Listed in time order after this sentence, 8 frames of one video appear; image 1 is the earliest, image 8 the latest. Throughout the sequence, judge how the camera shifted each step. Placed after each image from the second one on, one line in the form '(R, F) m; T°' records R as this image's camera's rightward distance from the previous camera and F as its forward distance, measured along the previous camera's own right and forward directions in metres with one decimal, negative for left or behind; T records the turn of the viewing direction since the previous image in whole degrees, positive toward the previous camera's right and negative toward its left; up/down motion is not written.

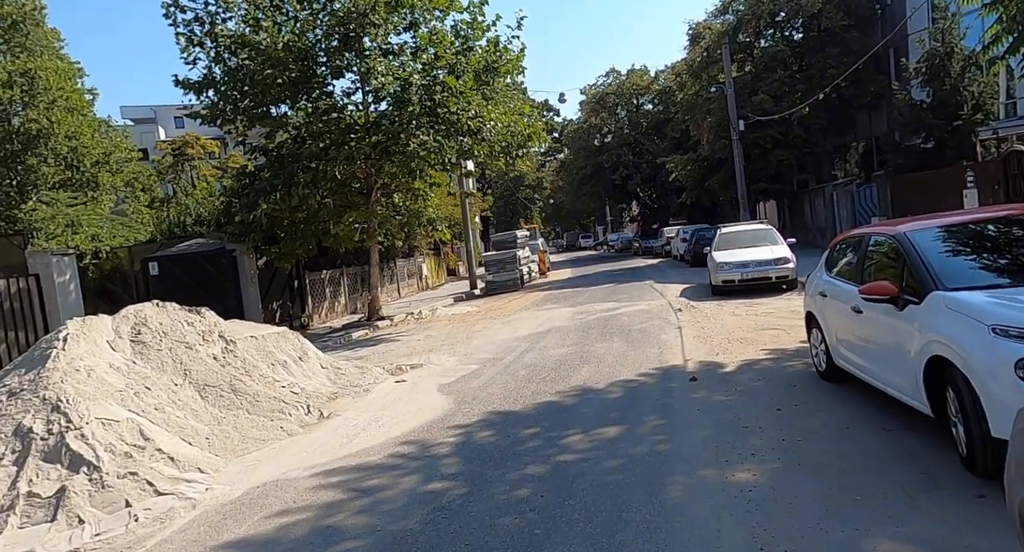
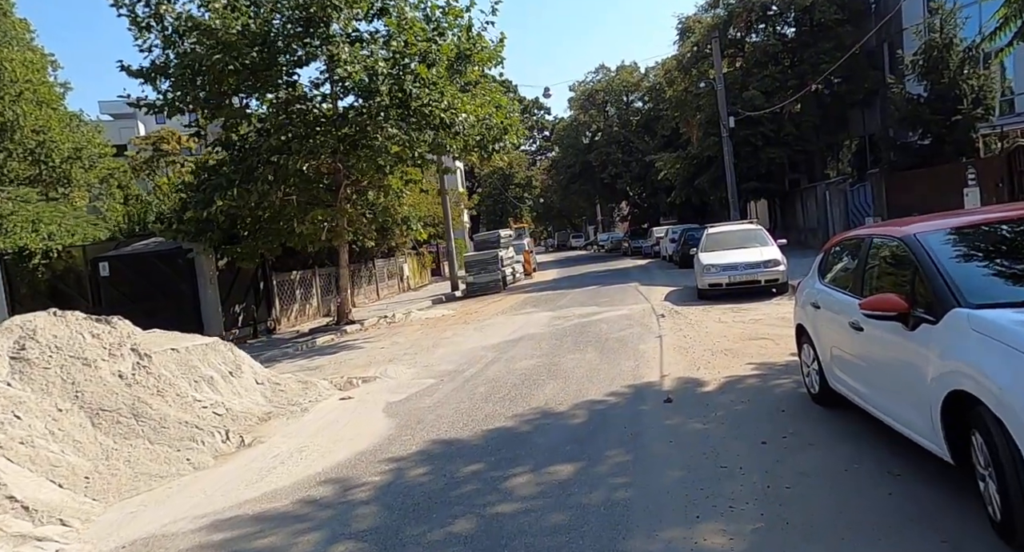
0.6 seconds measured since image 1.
(+0.4, +1.0) m; +1°
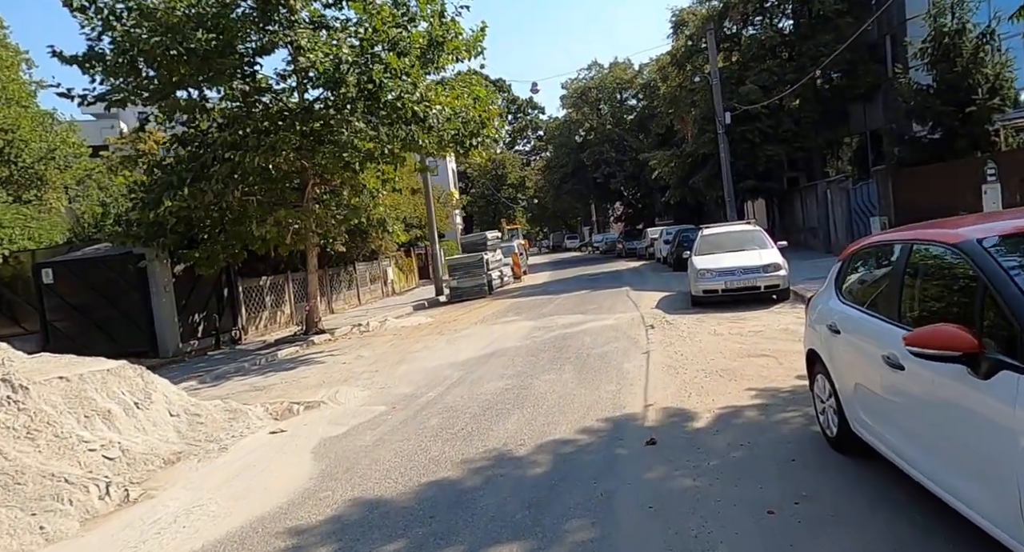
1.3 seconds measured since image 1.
(+0.4, +1.3) m; 0°
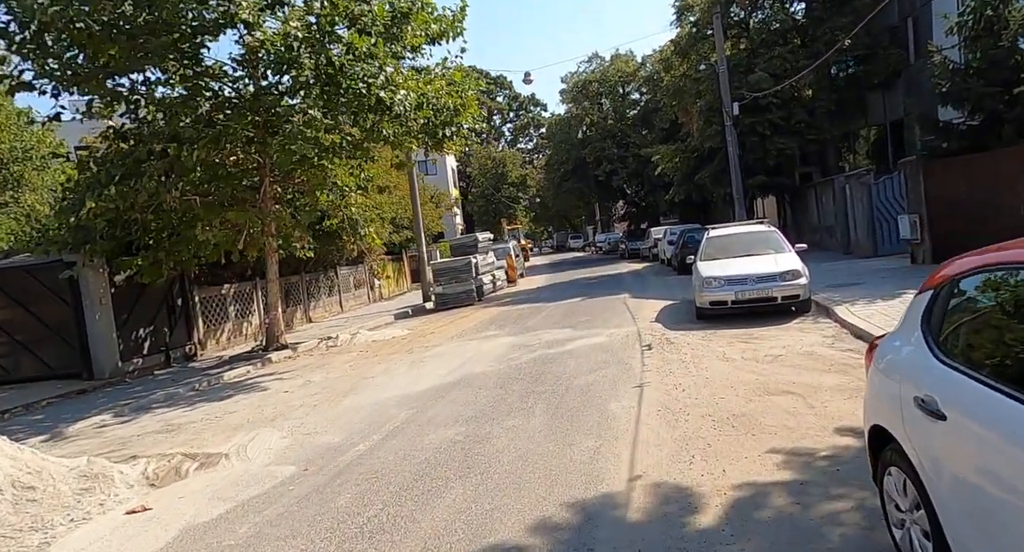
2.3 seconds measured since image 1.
(+0.5, +1.9) m; -1°
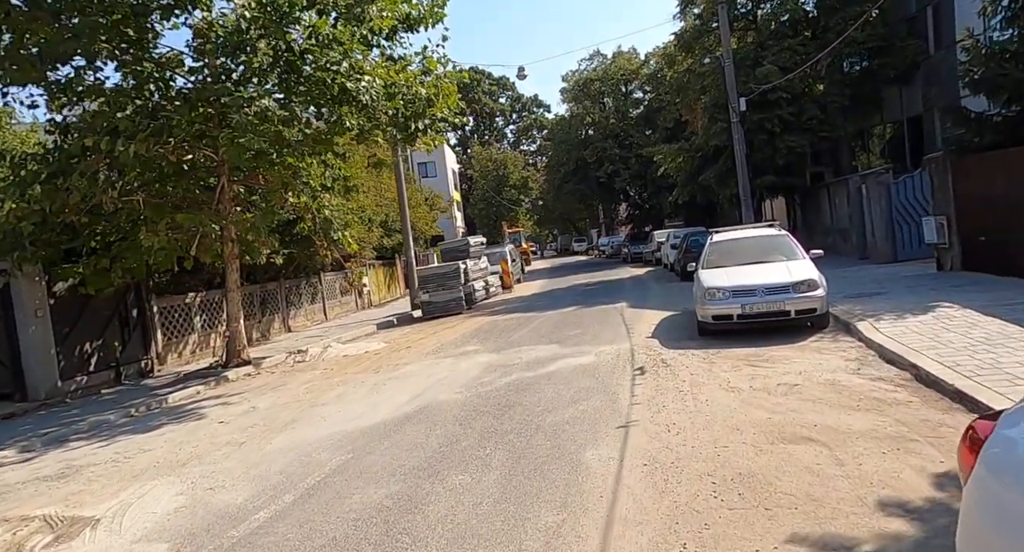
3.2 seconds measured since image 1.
(+0.4, +1.5) m; 0°
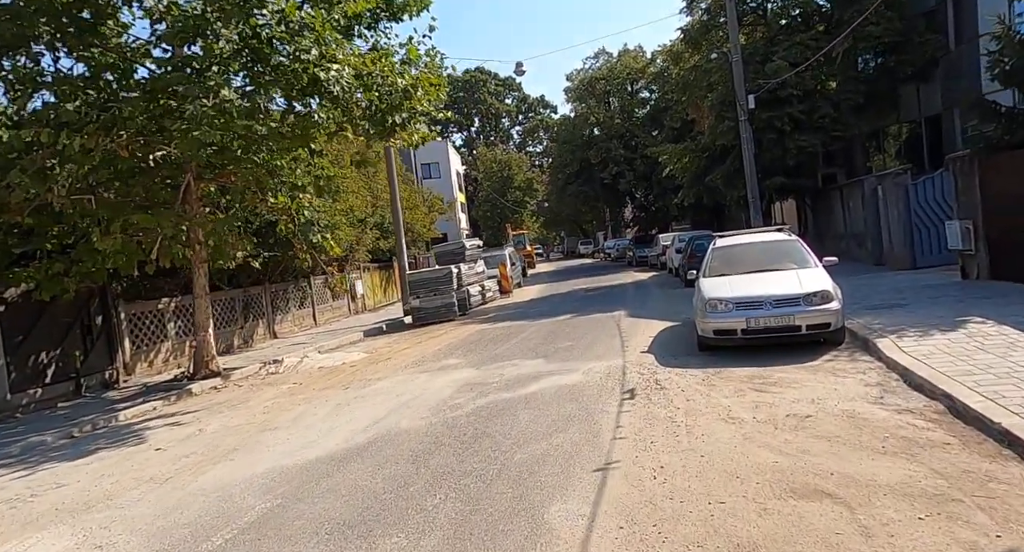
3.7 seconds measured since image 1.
(+0.4, +1.0) m; -1°
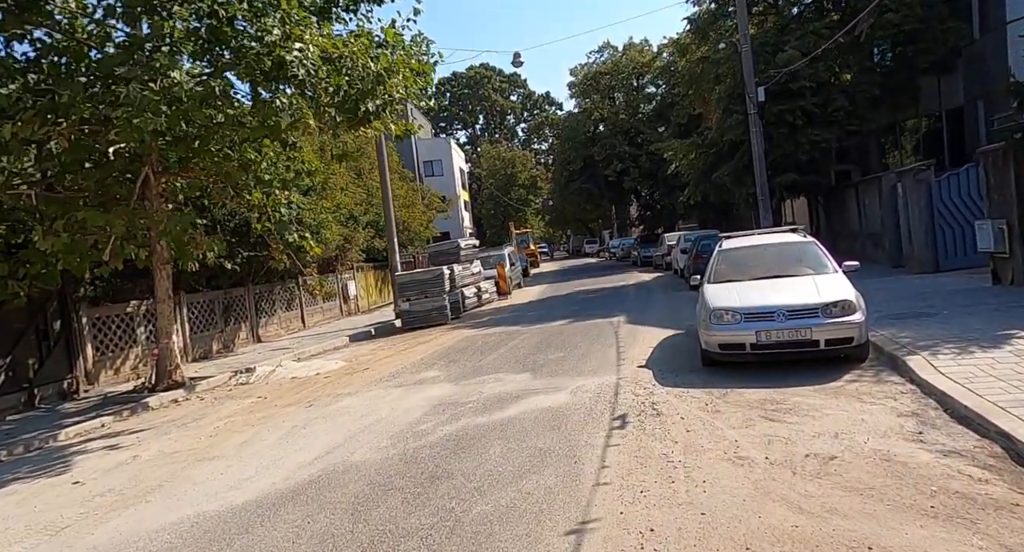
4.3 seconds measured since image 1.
(+0.3, +1.1) m; -1°
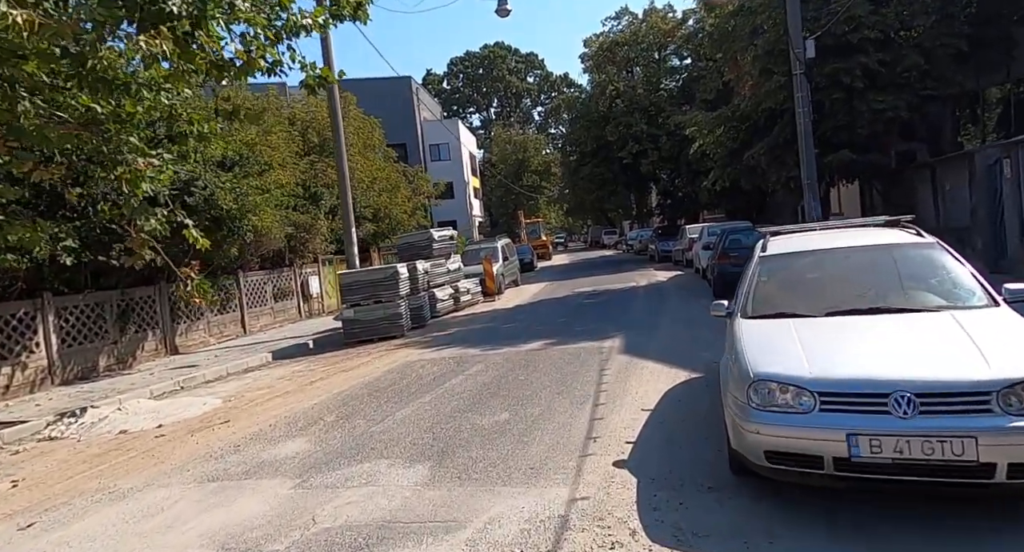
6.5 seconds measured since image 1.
(+1.0, +4.3) m; -2°
